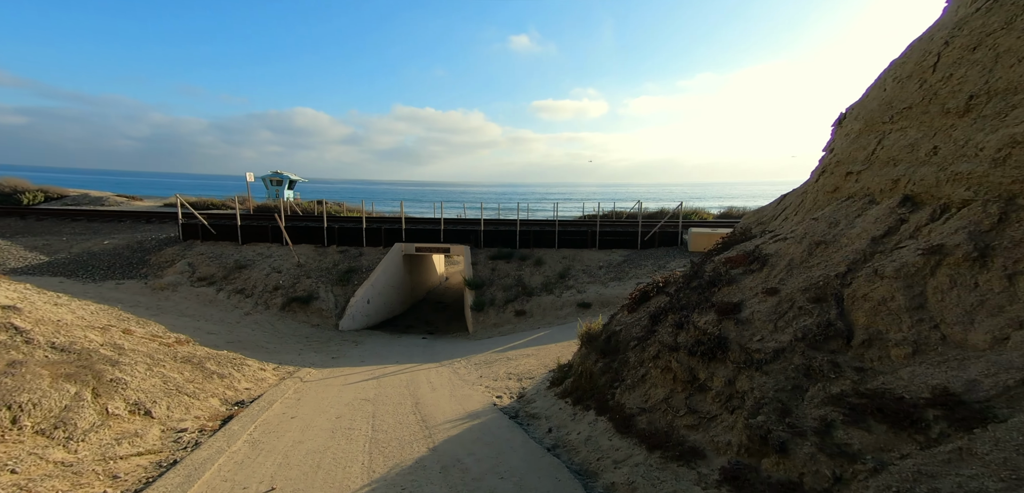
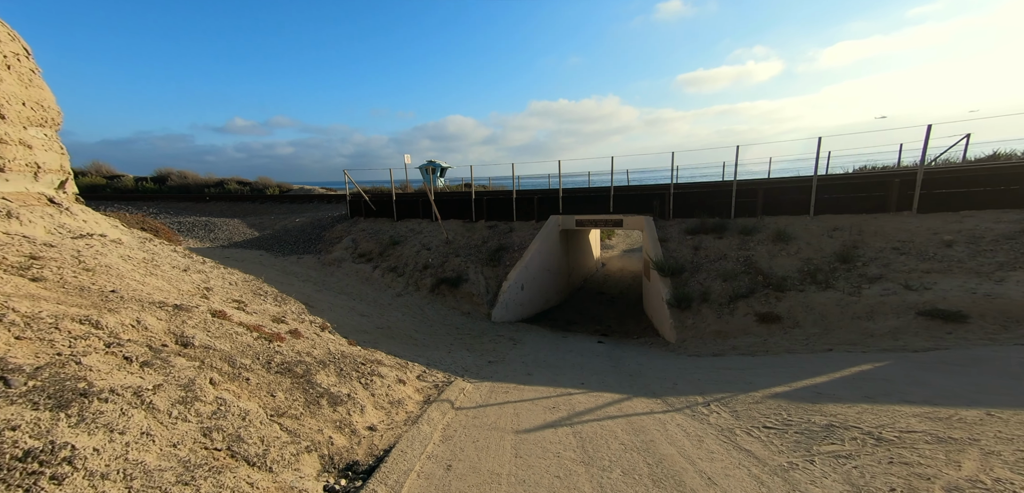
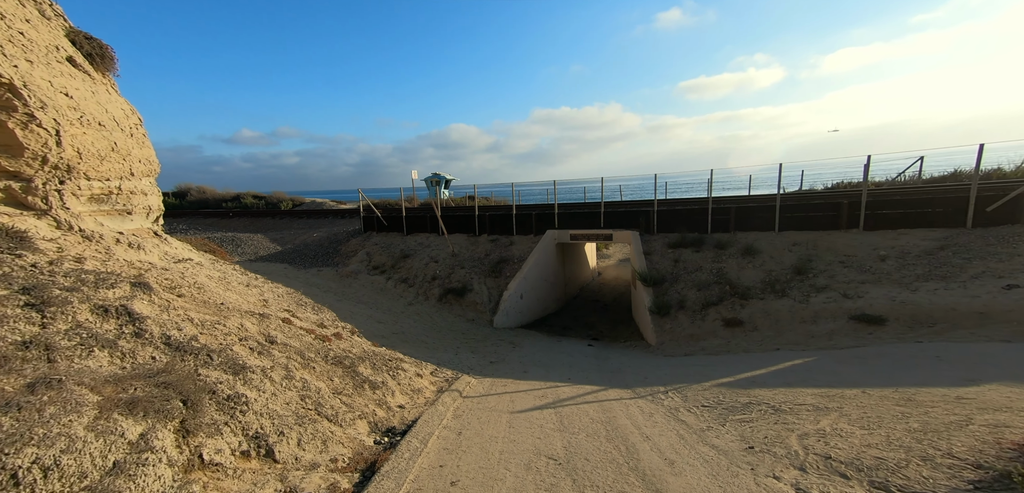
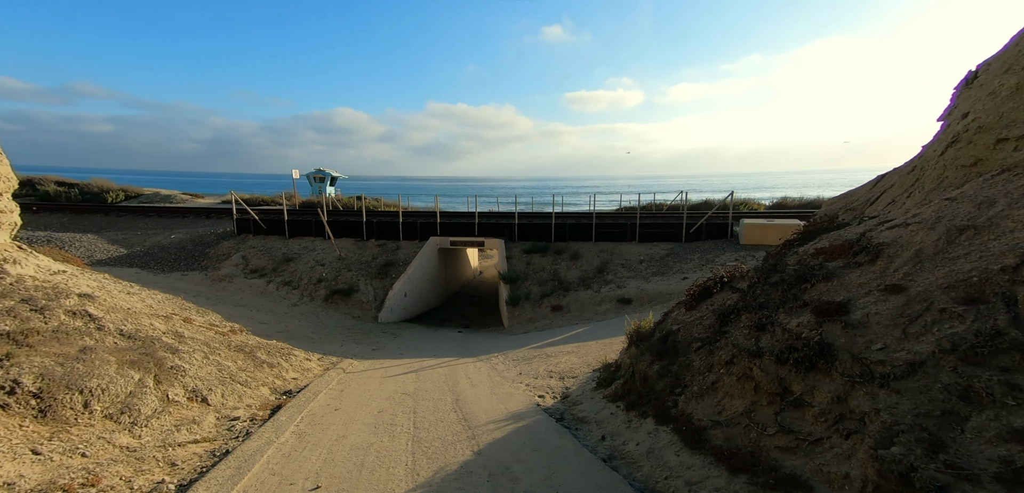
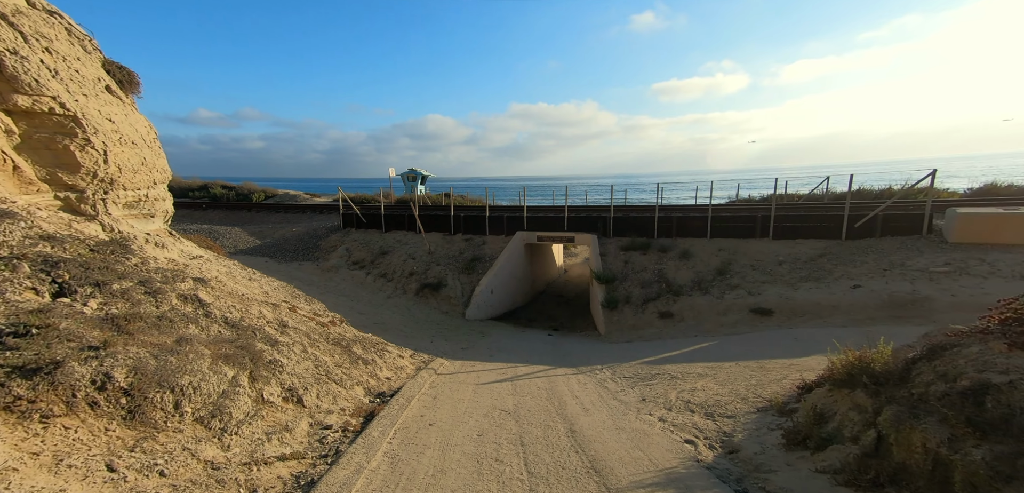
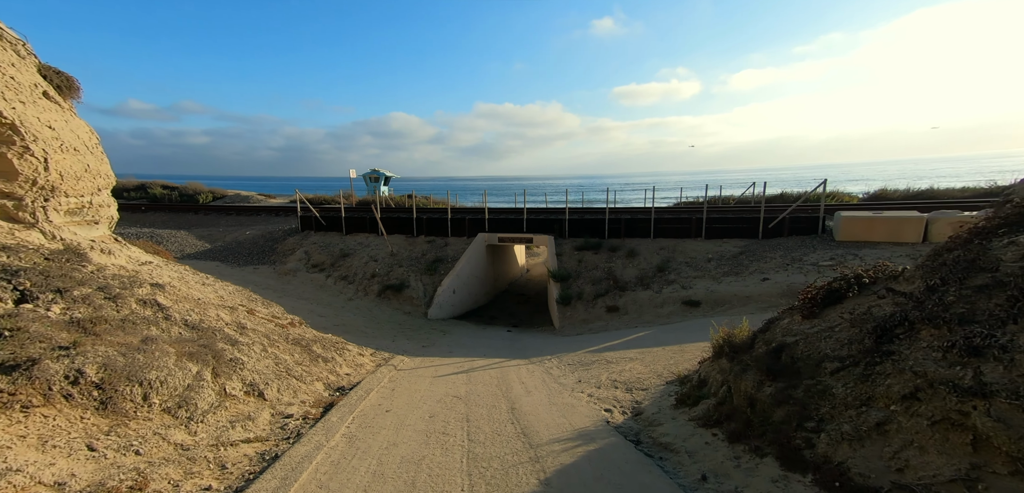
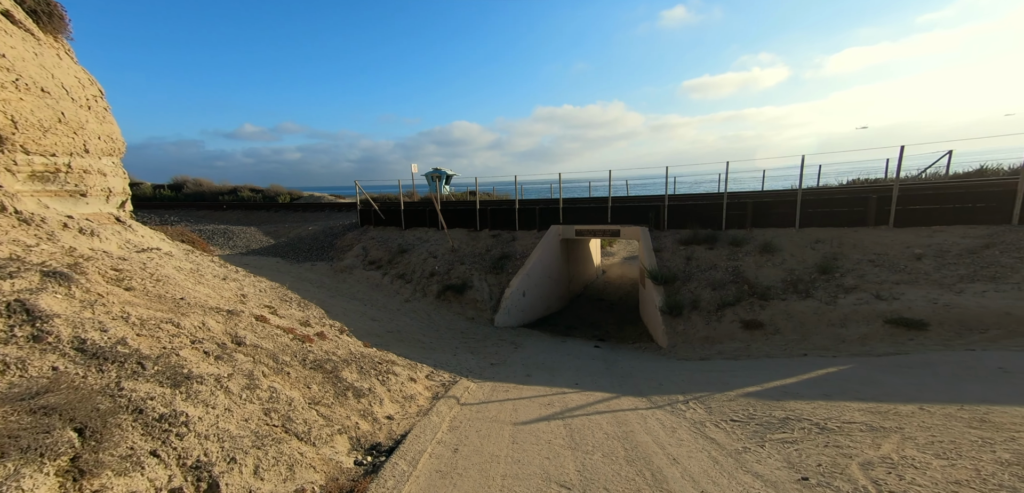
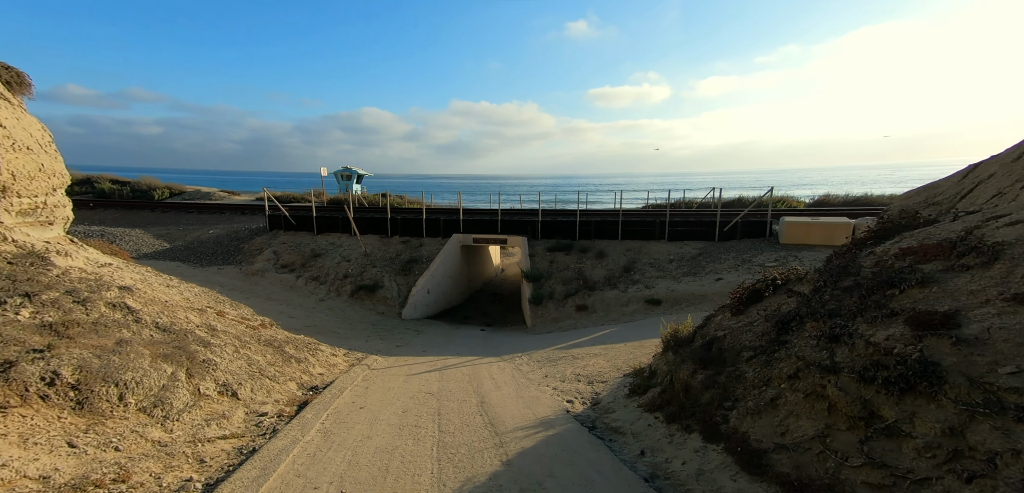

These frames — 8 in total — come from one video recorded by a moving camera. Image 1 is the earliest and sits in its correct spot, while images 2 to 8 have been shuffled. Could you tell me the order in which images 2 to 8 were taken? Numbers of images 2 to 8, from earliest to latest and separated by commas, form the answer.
4, 8, 6, 5, 3, 7, 2
